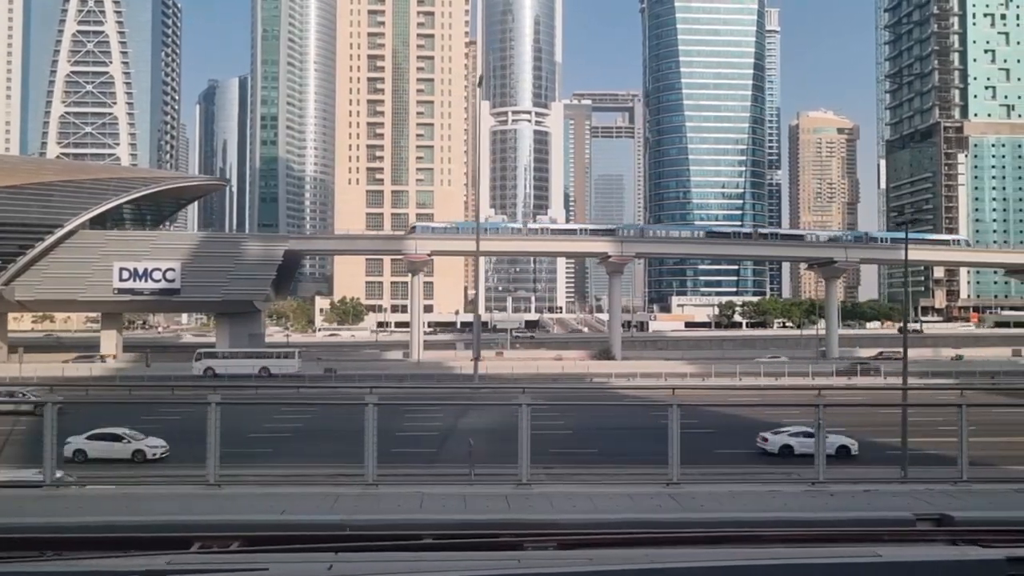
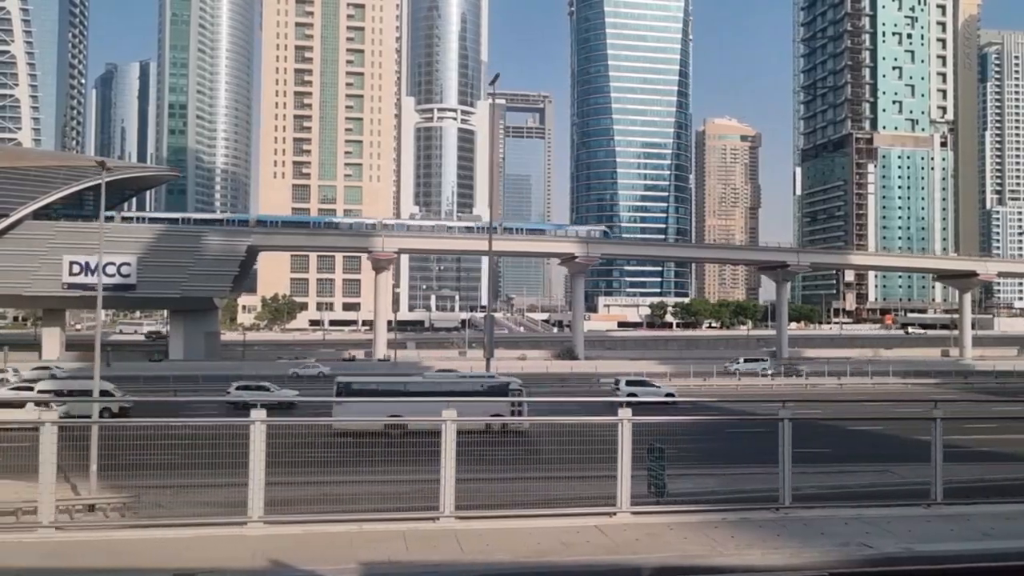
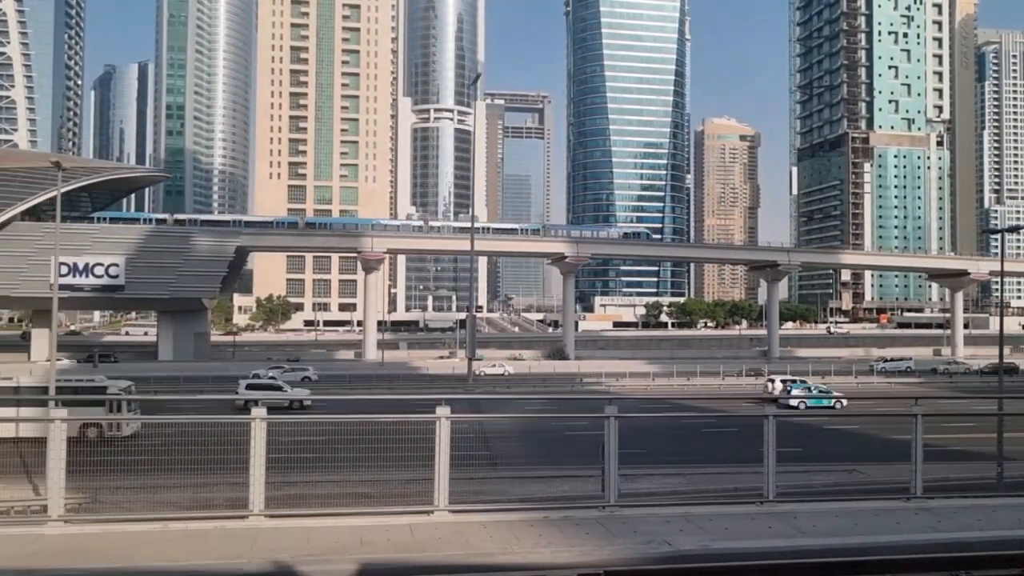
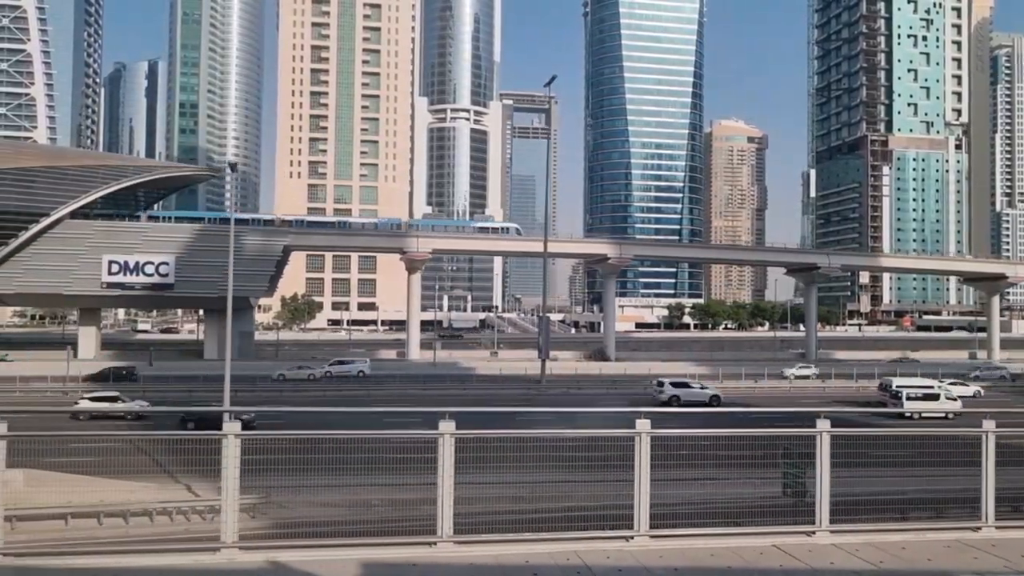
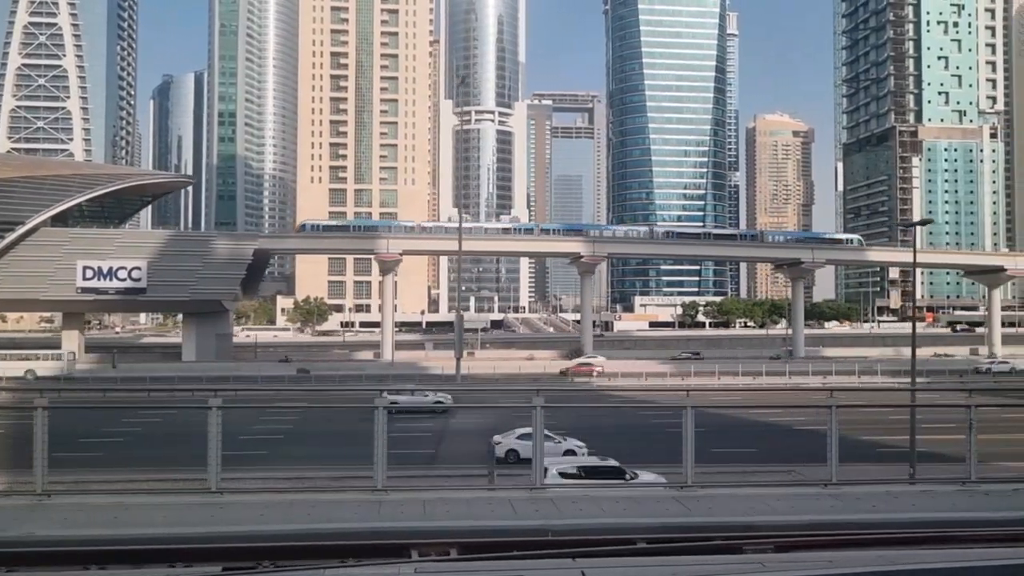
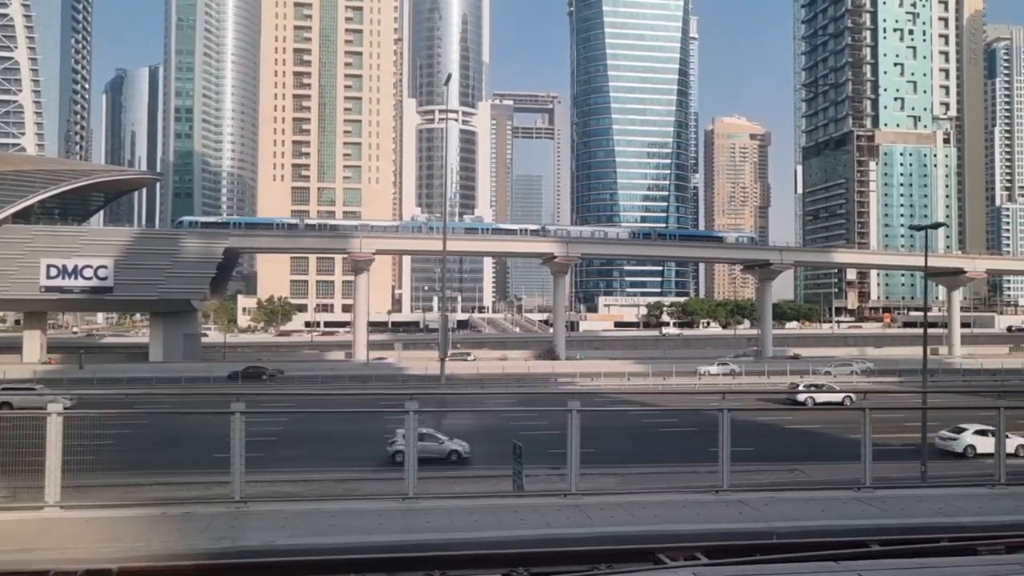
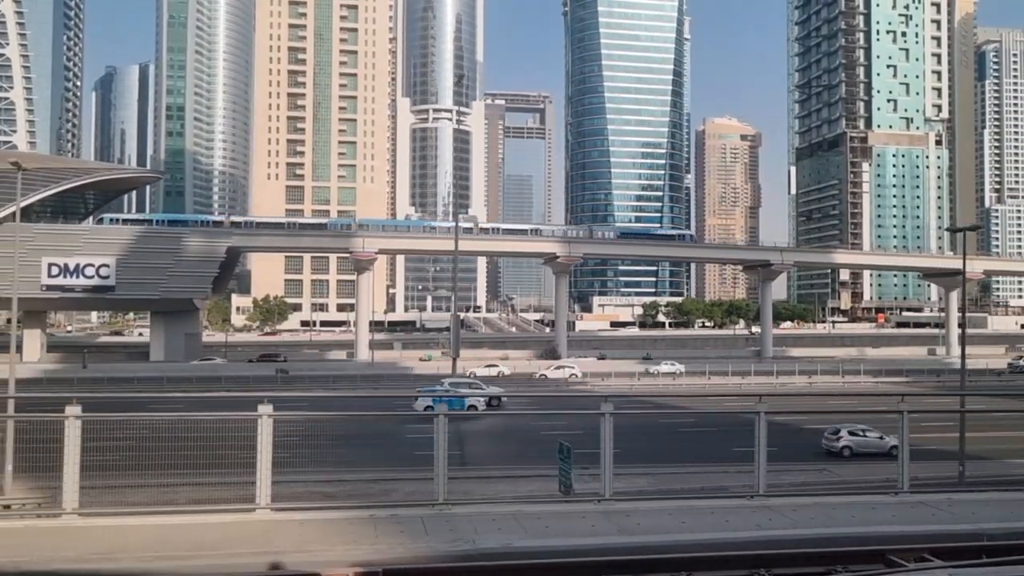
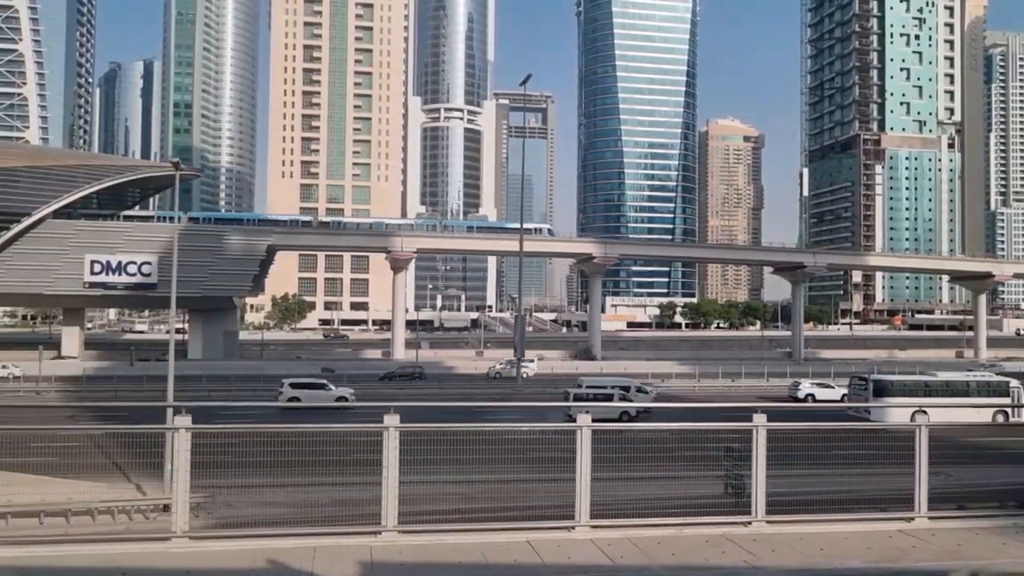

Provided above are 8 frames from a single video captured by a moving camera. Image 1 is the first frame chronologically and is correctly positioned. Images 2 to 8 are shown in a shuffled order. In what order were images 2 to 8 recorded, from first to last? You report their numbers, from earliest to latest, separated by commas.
5, 6, 7, 3, 2, 8, 4
